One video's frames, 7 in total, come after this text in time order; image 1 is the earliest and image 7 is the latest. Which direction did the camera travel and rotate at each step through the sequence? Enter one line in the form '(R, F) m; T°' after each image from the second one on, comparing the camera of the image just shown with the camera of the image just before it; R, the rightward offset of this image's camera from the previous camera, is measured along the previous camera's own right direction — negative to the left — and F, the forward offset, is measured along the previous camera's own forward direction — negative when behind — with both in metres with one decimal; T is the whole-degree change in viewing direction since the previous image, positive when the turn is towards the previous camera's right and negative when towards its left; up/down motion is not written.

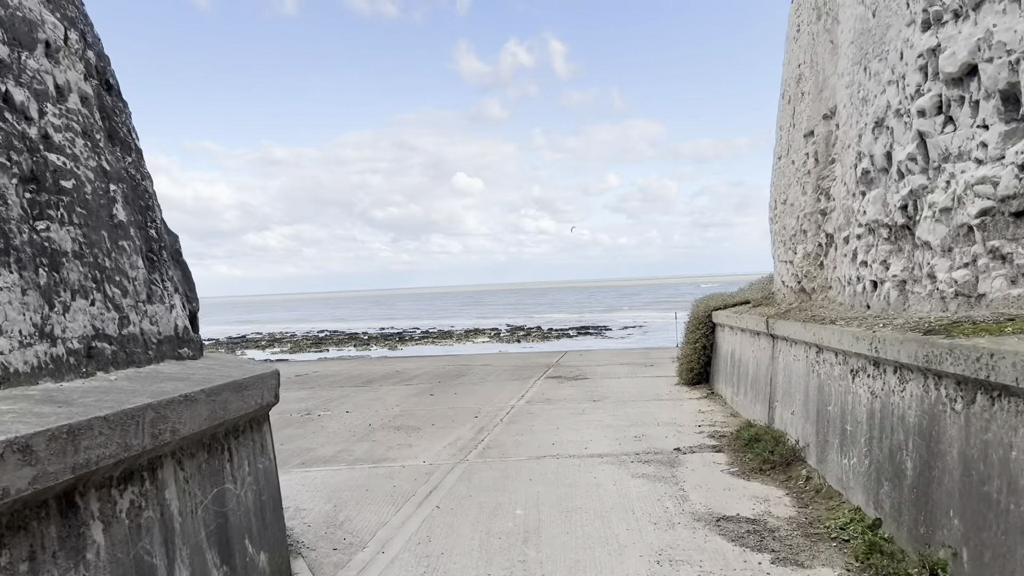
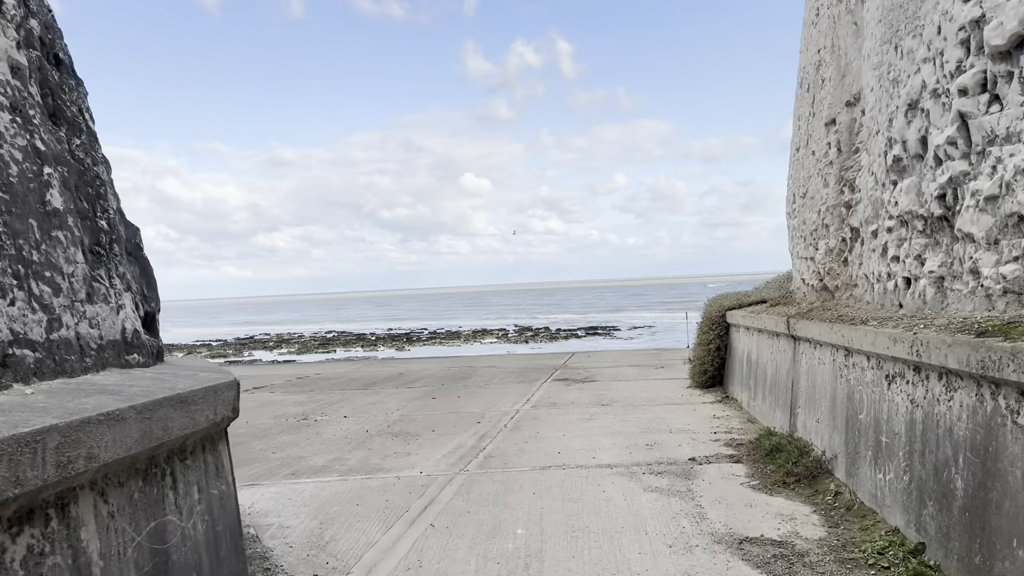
(0.0, +0.3) m; -1°
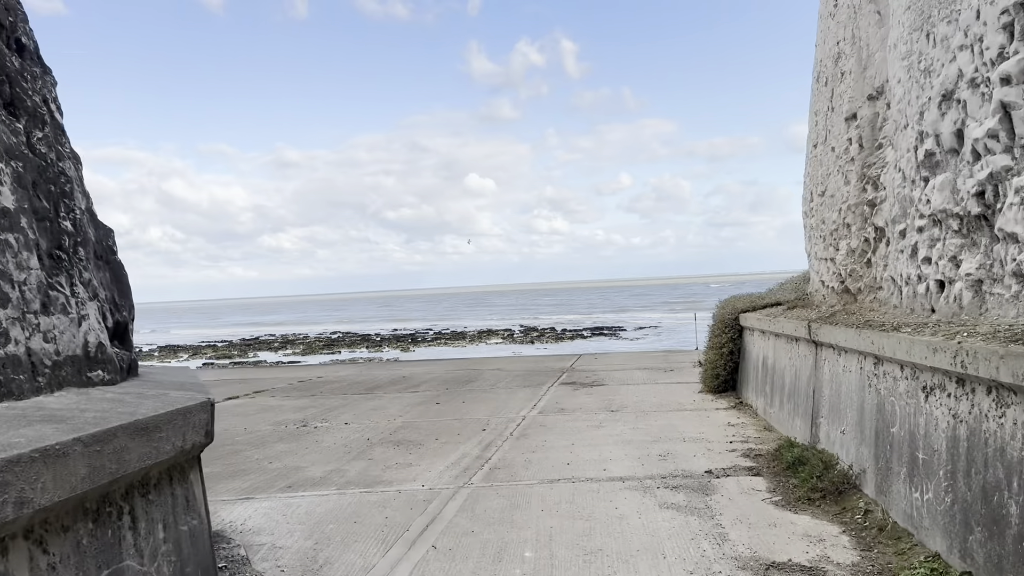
(0.0, +0.3) m; 0°
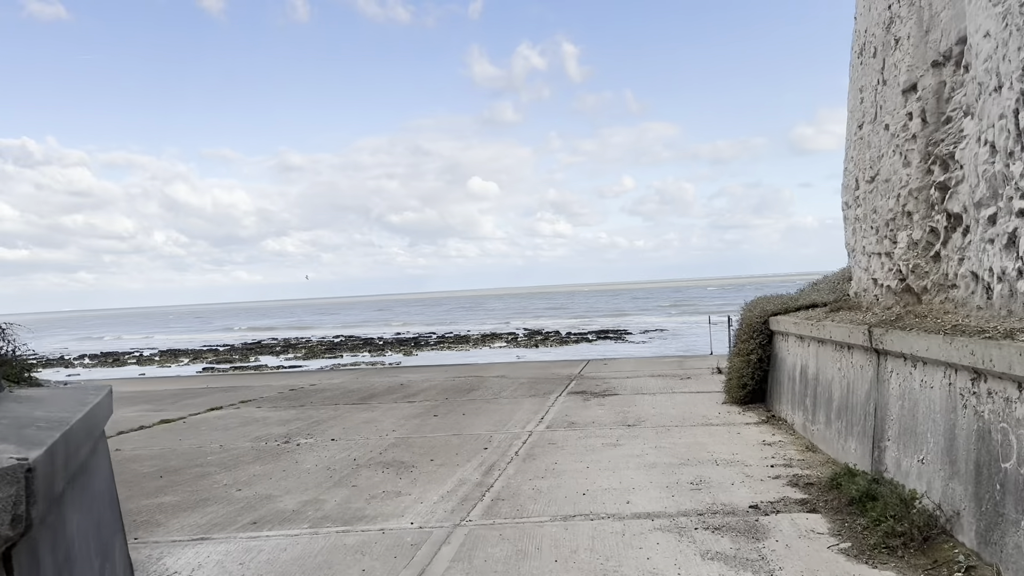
(0.0, +0.8) m; 0°
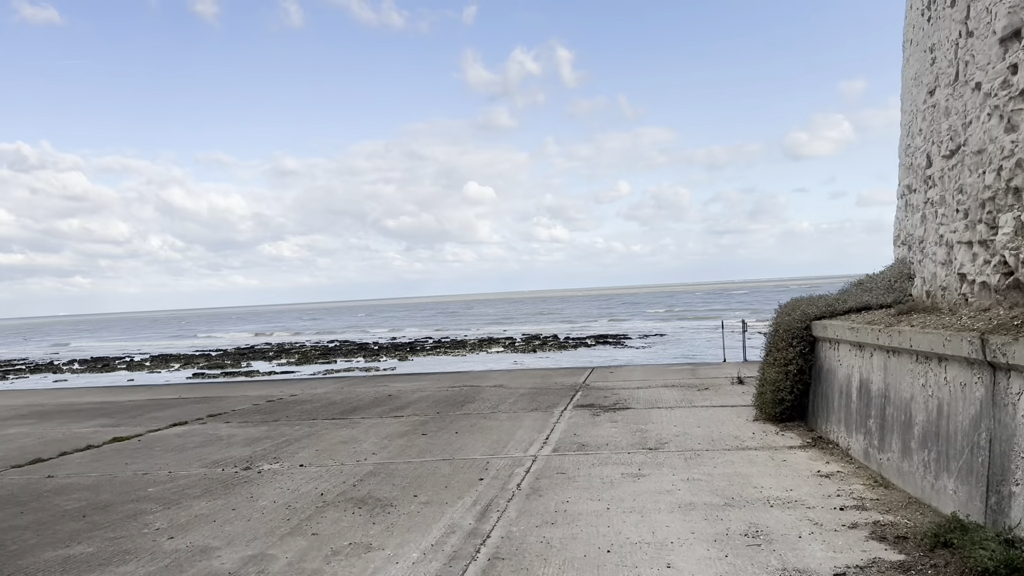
(0.0, +1.0) m; 0°
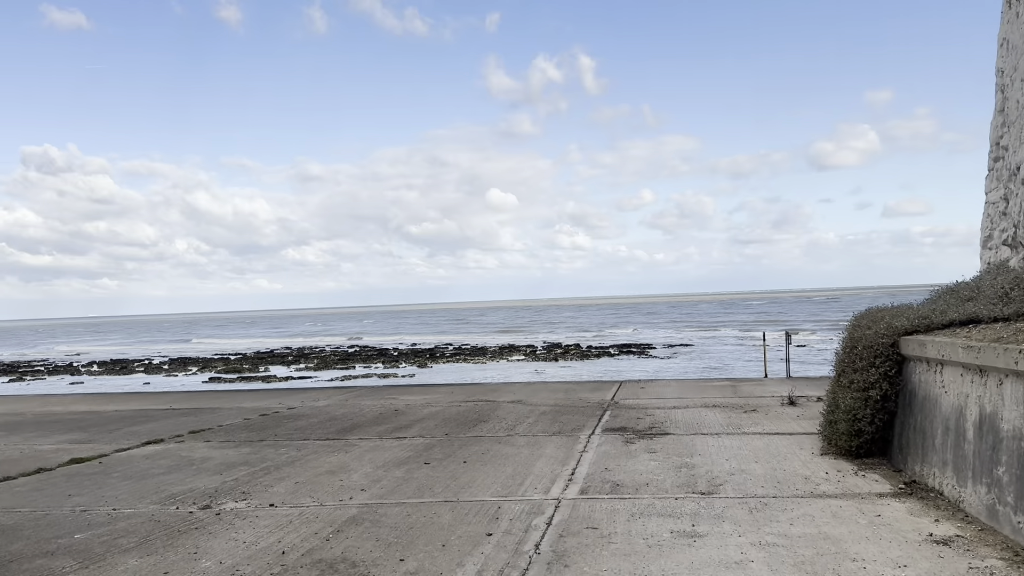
(0.0, +1.1) m; -1°
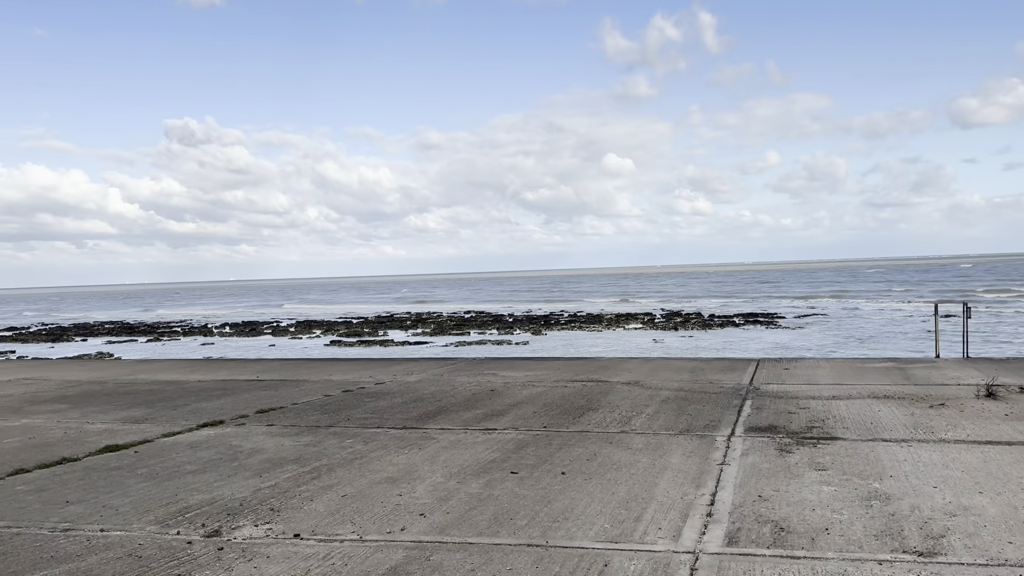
(0.0, +1.5) m; -8°
